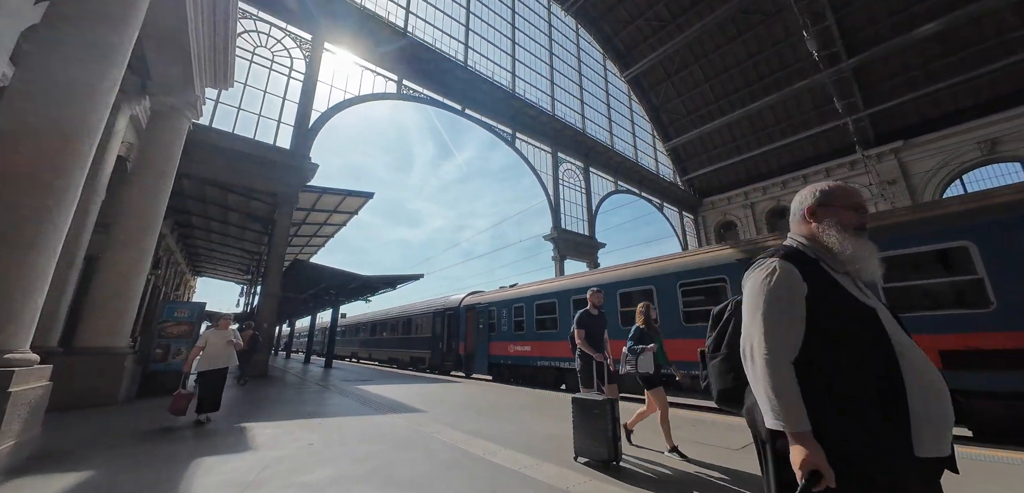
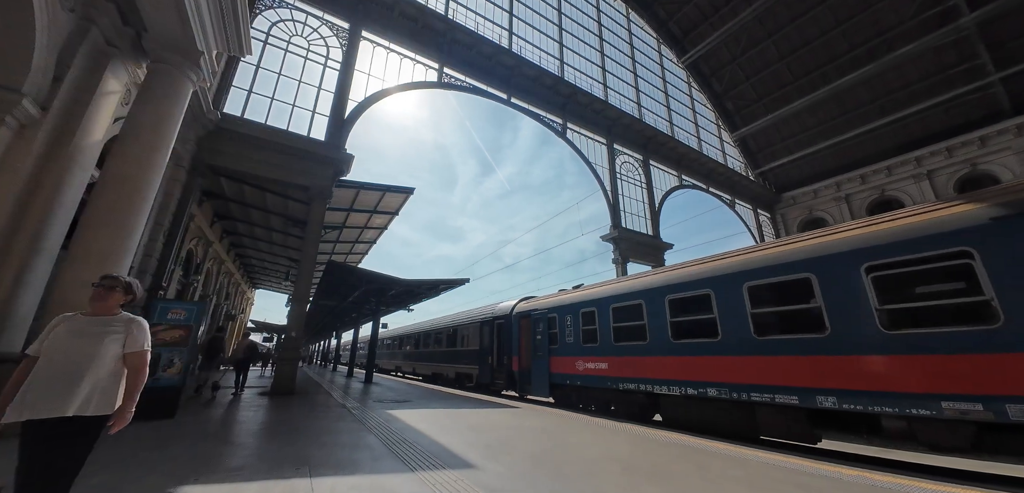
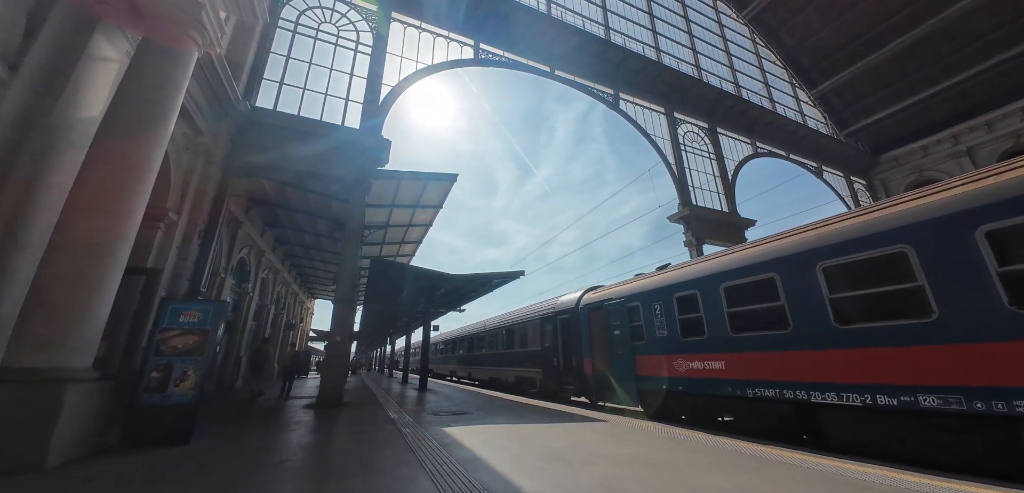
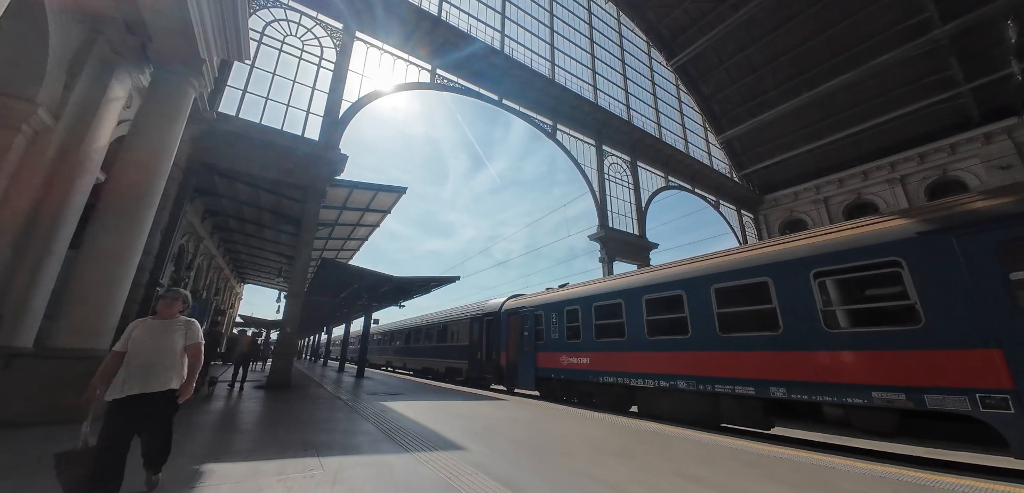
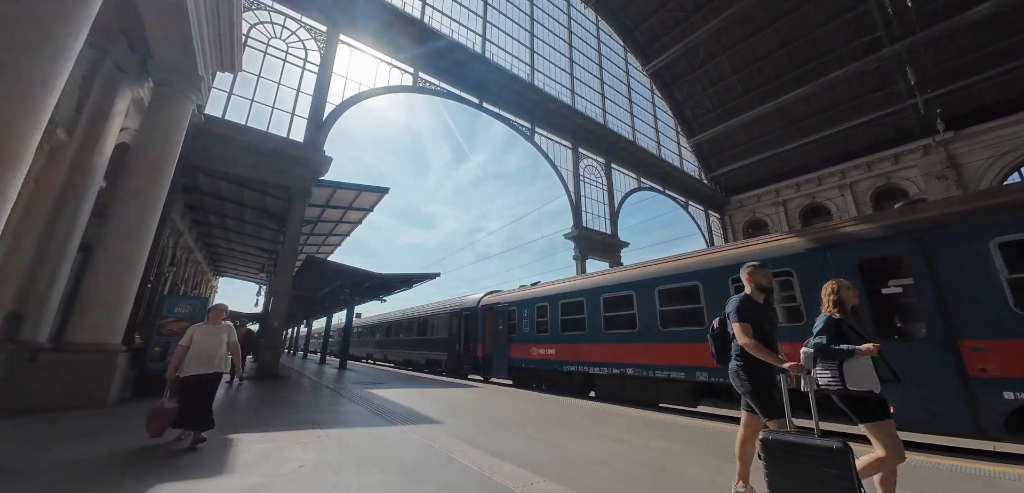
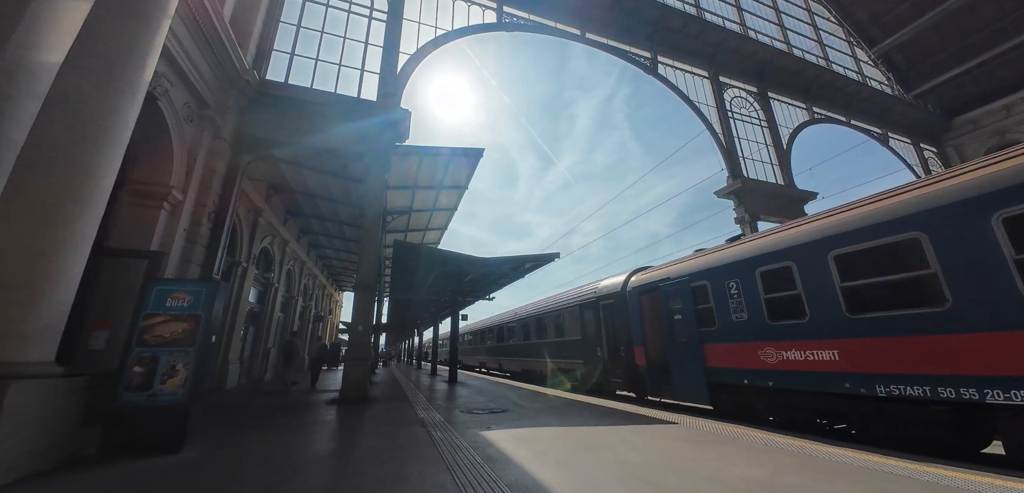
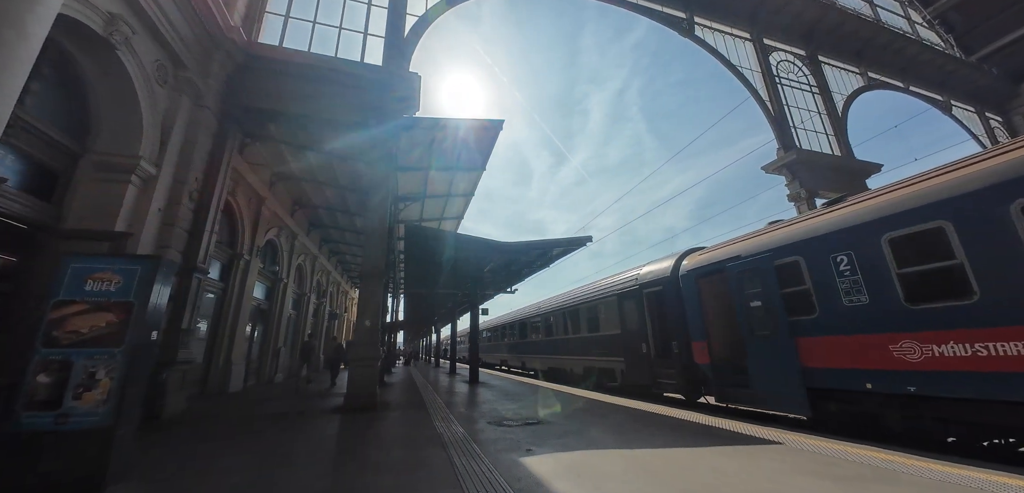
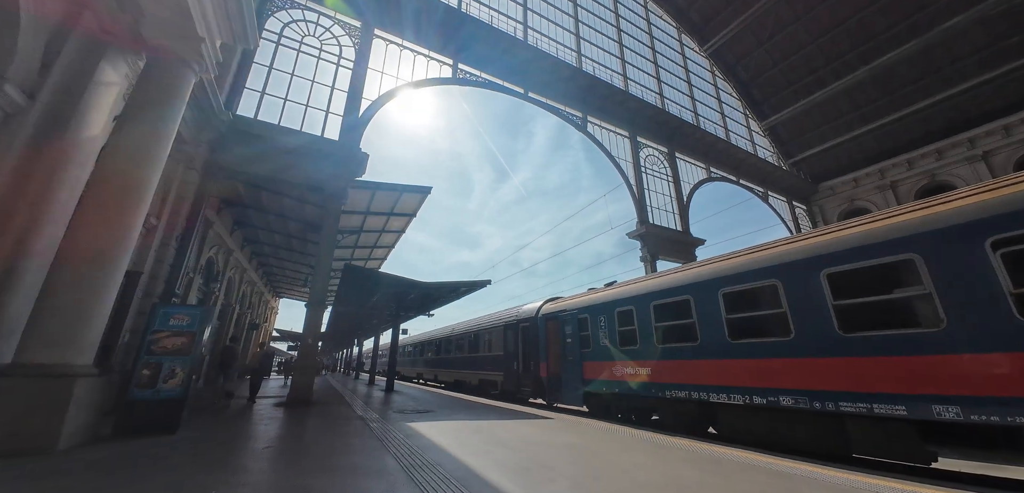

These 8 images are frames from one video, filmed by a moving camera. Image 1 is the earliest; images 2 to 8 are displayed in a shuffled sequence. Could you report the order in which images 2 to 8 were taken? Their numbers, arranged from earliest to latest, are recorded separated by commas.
5, 4, 2, 8, 3, 6, 7
